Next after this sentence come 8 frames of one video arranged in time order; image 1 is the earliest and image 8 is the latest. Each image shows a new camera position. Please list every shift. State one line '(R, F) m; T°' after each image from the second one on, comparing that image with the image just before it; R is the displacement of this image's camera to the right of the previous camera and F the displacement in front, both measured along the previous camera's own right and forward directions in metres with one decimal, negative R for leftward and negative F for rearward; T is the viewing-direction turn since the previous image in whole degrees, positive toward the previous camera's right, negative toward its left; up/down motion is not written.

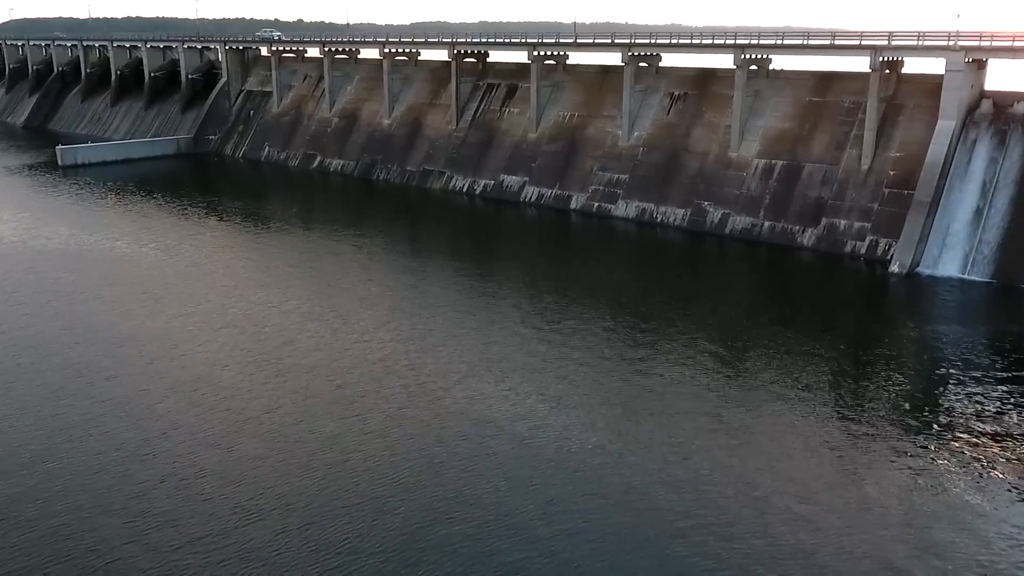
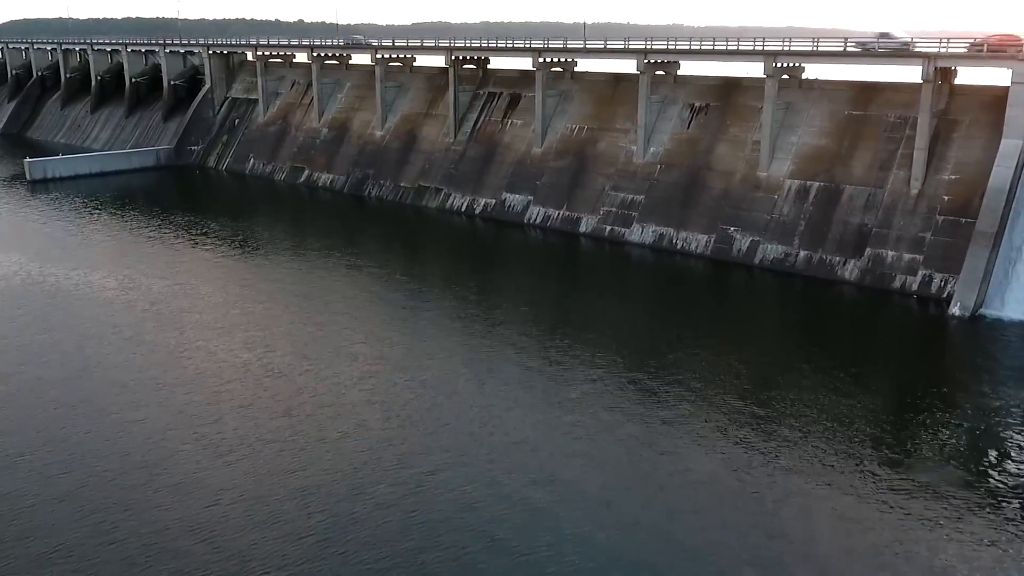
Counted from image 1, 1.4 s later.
(0.0, +4.2) m; 0°
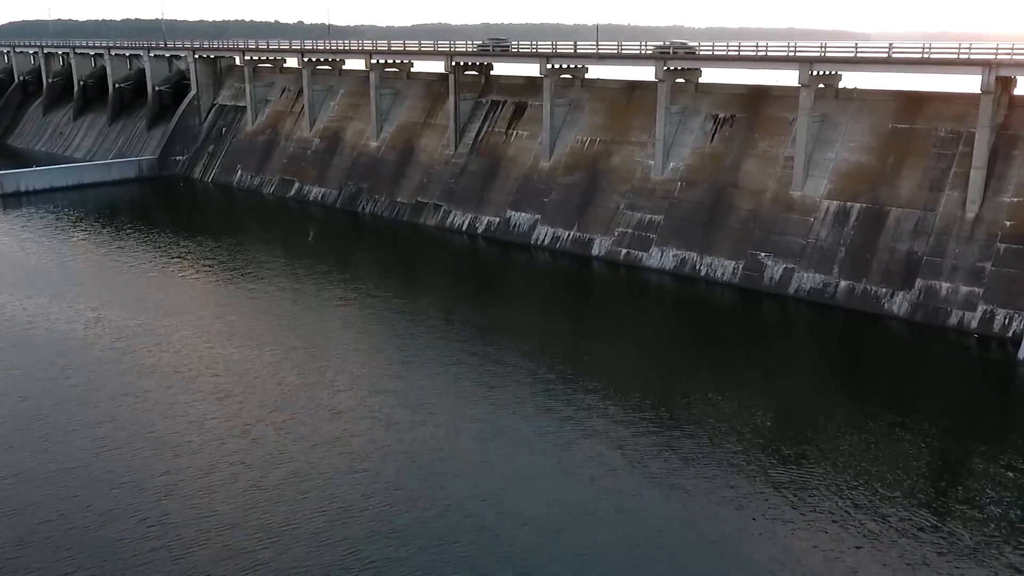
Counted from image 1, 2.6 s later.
(-0.2, +3.5) m; 0°
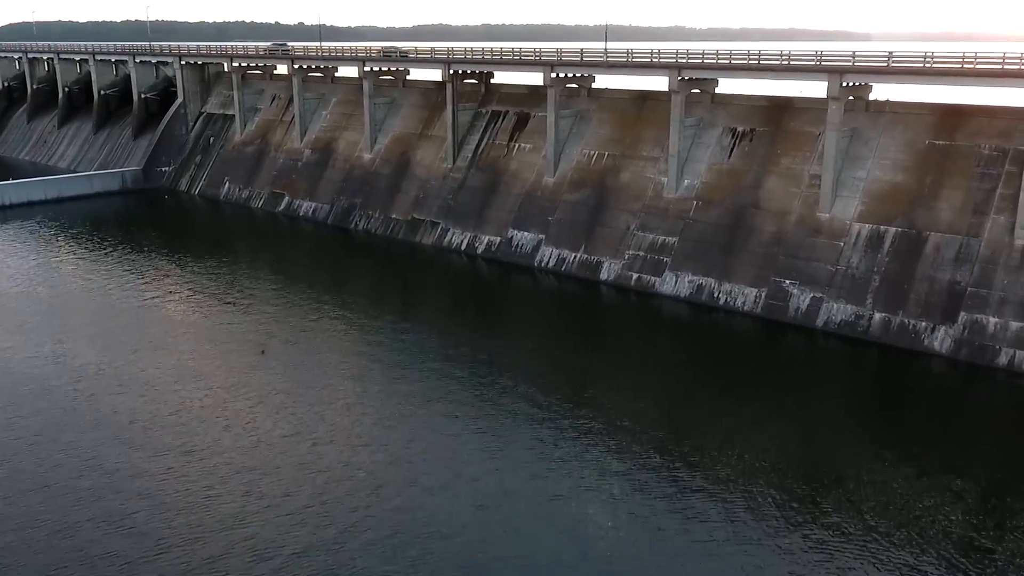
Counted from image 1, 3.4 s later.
(0.0, +2.6) m; 0°
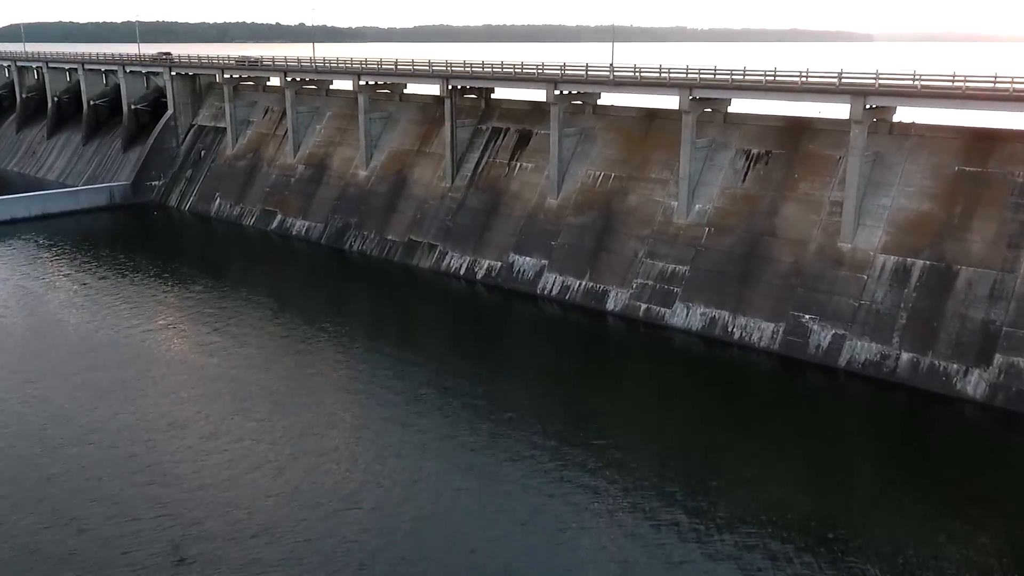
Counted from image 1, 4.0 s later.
(0.0, +1.8) m; 0°
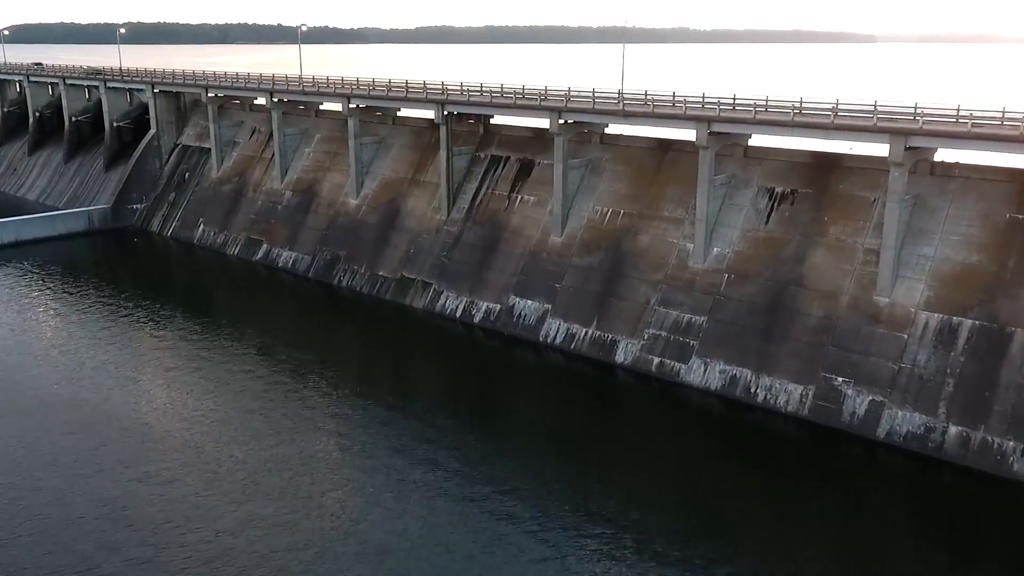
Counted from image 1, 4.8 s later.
(+0.1, +2.8) m; 0°
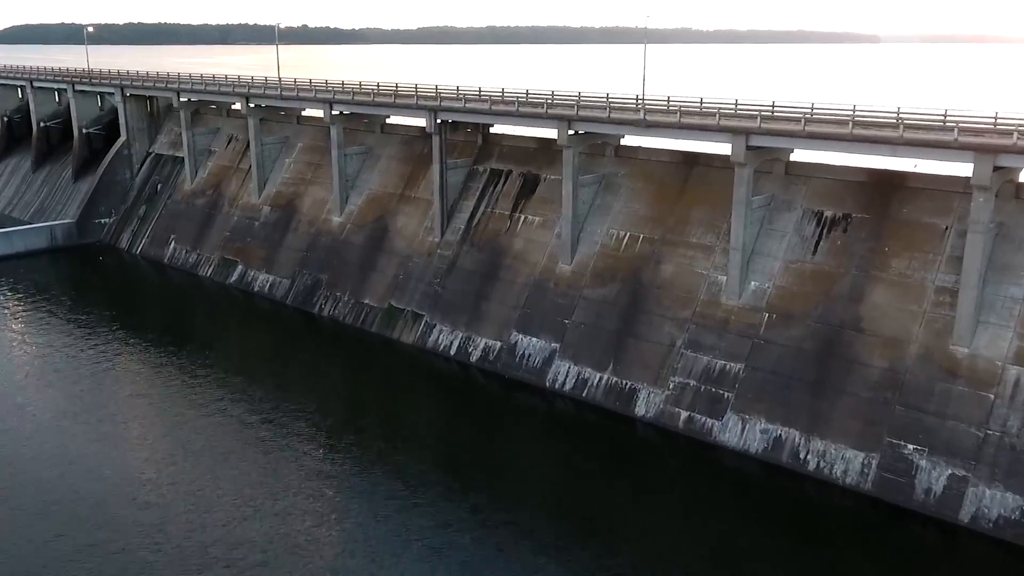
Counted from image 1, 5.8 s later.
(0.0, +4.2) m; 0°
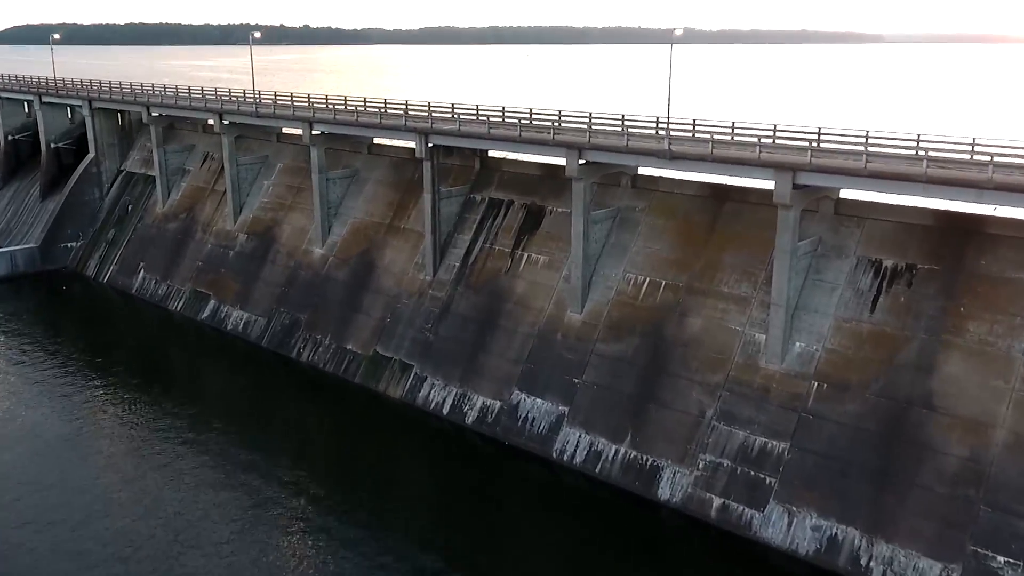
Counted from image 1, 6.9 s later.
(0.0, +3.8) m; 0°
